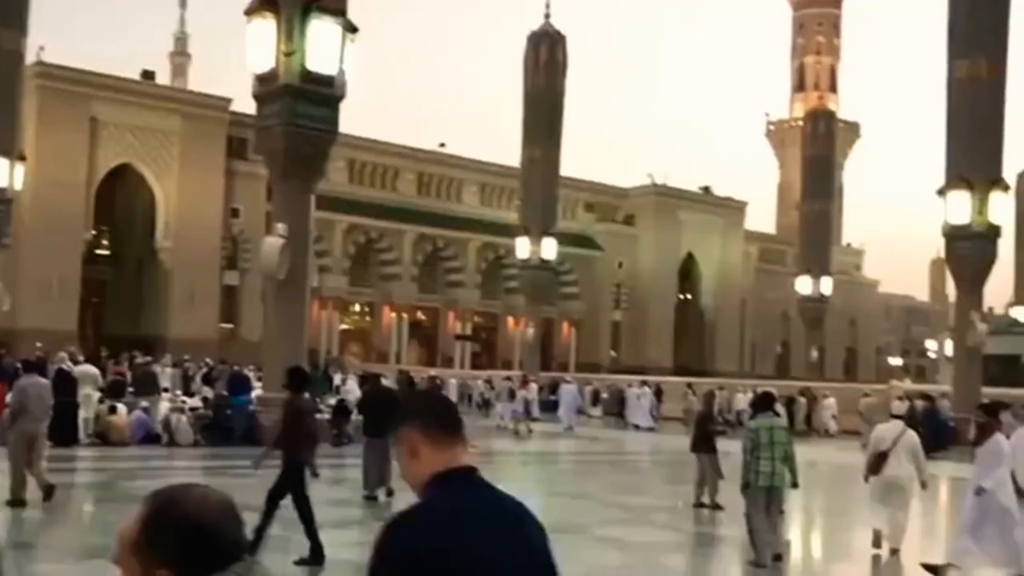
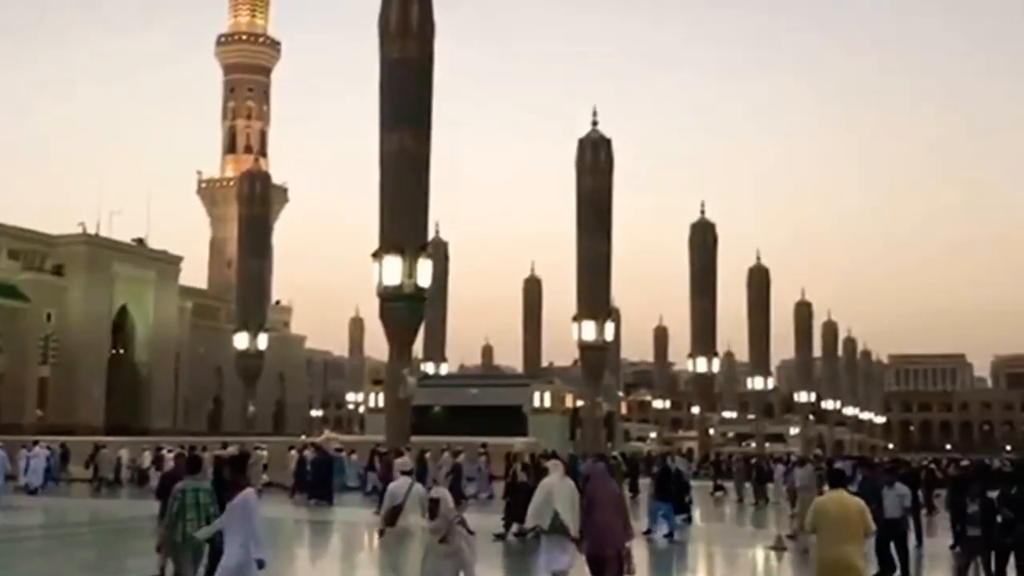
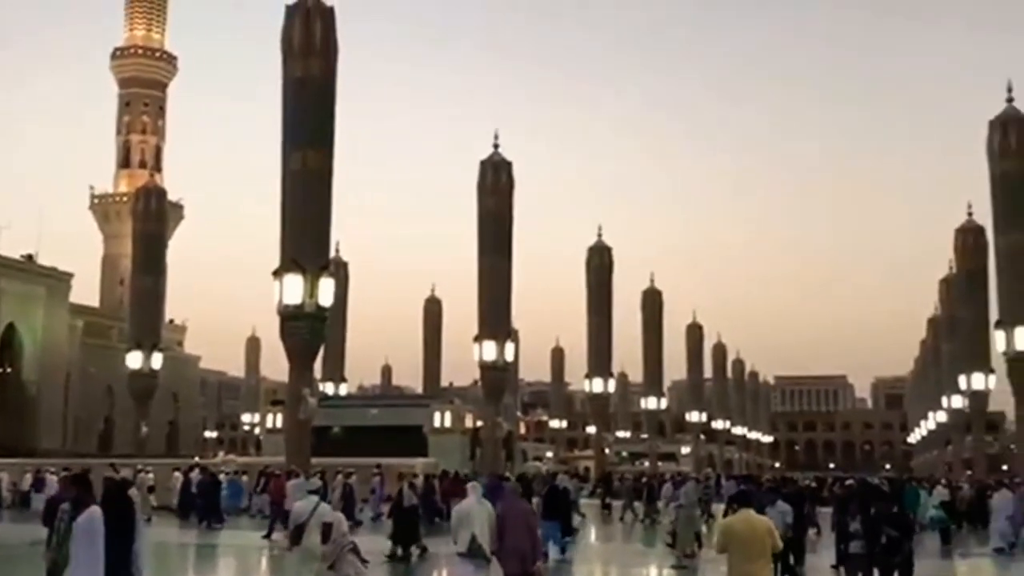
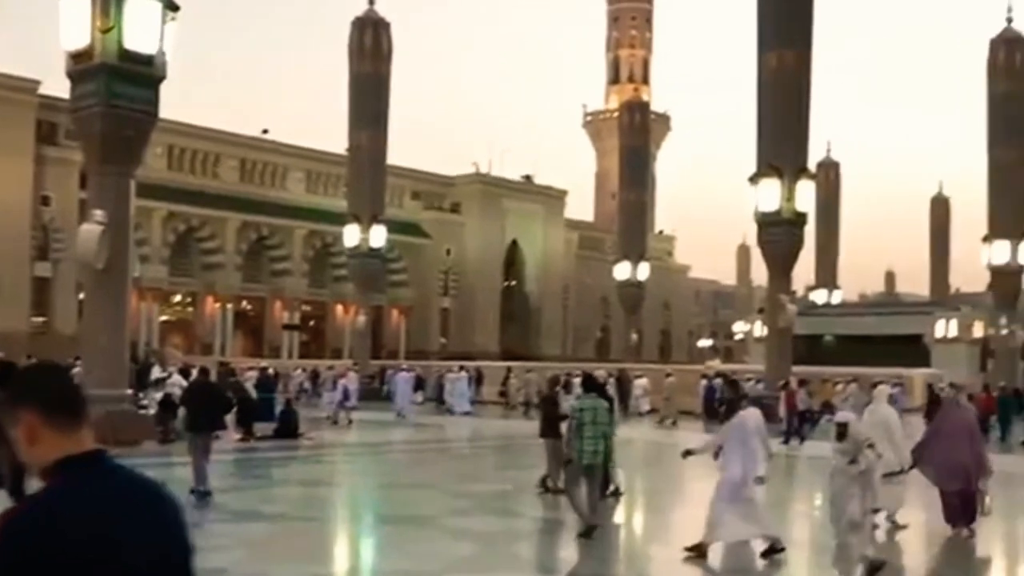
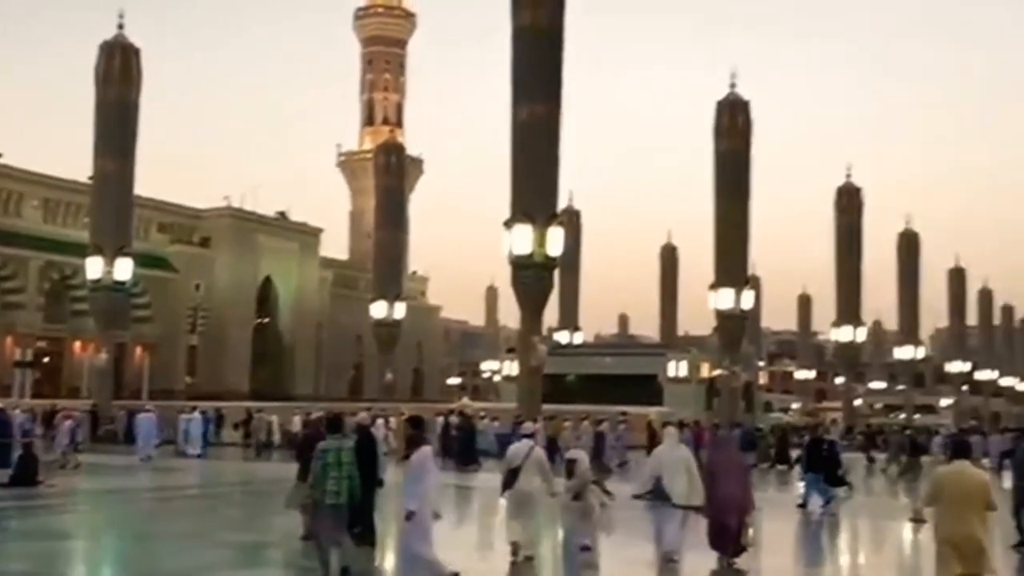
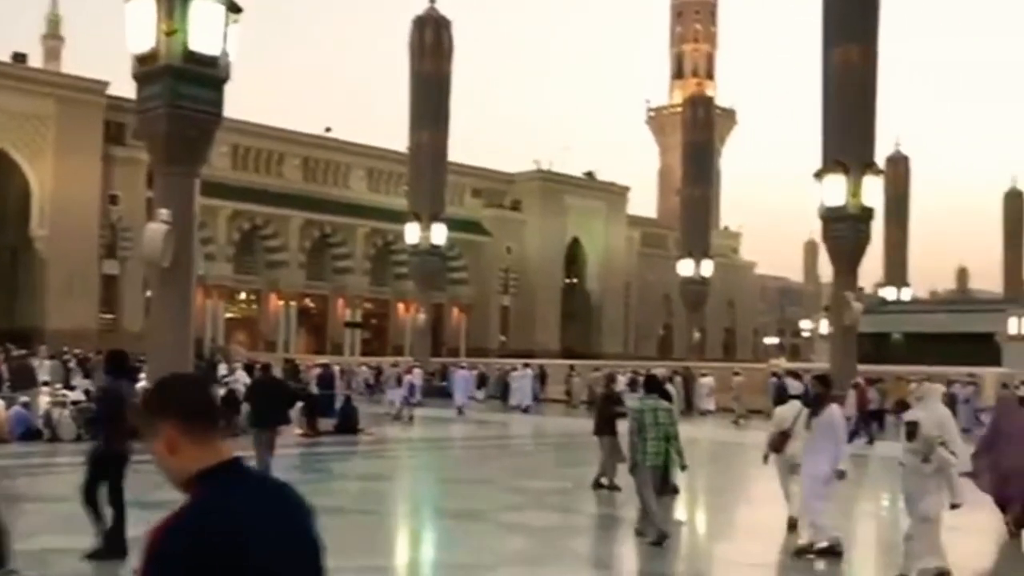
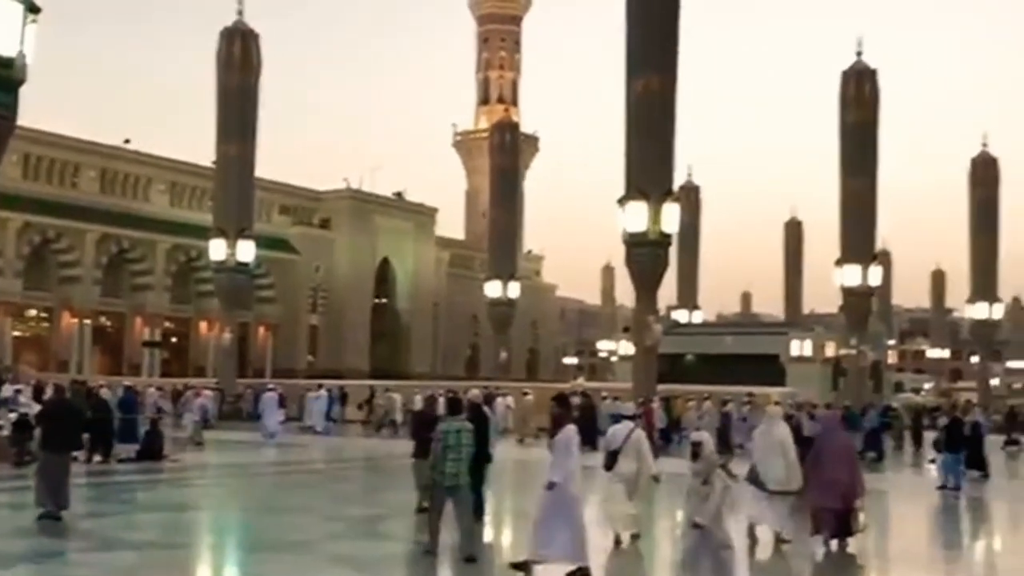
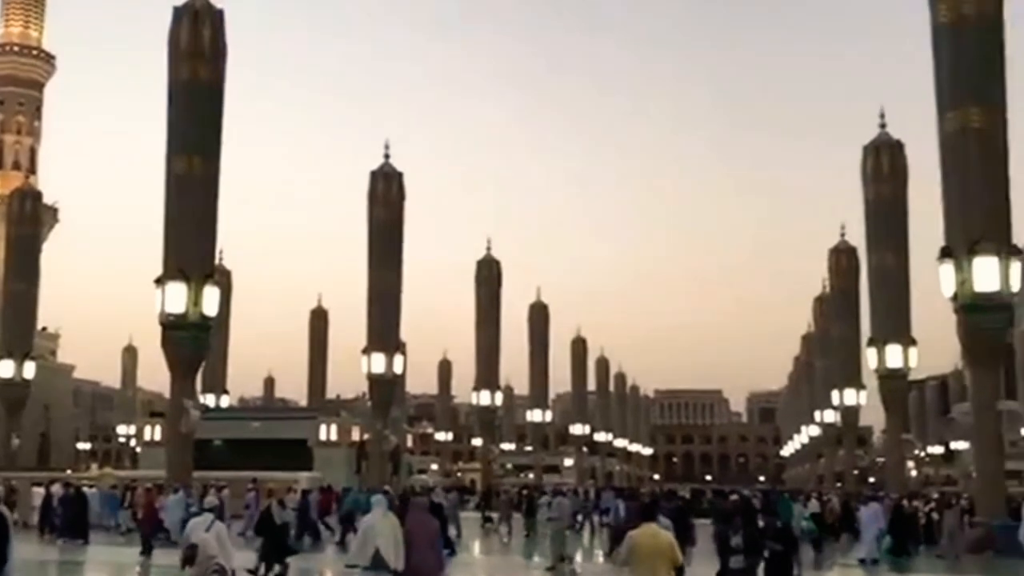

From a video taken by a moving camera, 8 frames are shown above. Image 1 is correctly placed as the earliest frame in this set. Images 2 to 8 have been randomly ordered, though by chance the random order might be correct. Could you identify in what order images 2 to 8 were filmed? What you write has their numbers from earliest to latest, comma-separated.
6, 4, 7, 5, 2, 3, 8
